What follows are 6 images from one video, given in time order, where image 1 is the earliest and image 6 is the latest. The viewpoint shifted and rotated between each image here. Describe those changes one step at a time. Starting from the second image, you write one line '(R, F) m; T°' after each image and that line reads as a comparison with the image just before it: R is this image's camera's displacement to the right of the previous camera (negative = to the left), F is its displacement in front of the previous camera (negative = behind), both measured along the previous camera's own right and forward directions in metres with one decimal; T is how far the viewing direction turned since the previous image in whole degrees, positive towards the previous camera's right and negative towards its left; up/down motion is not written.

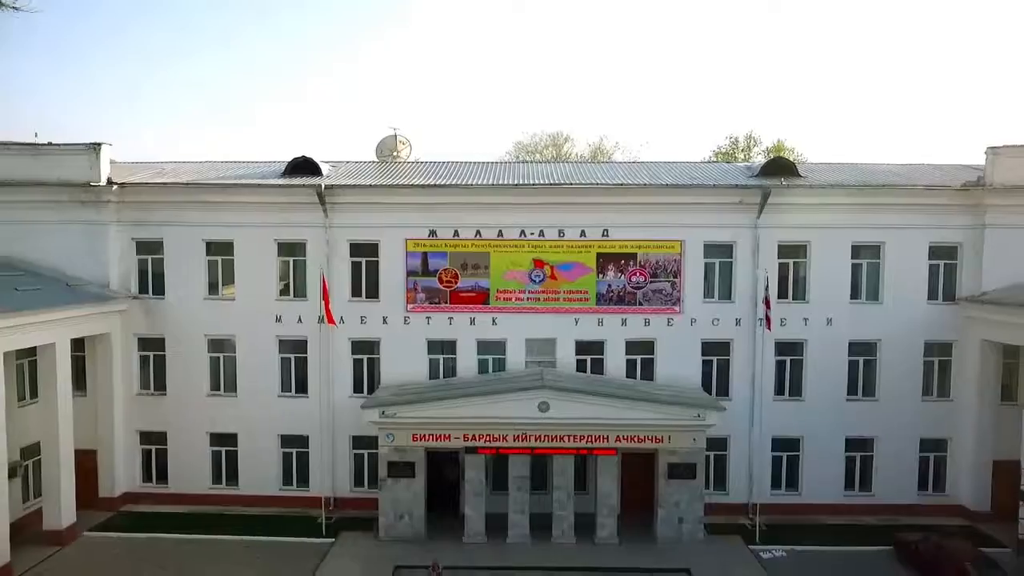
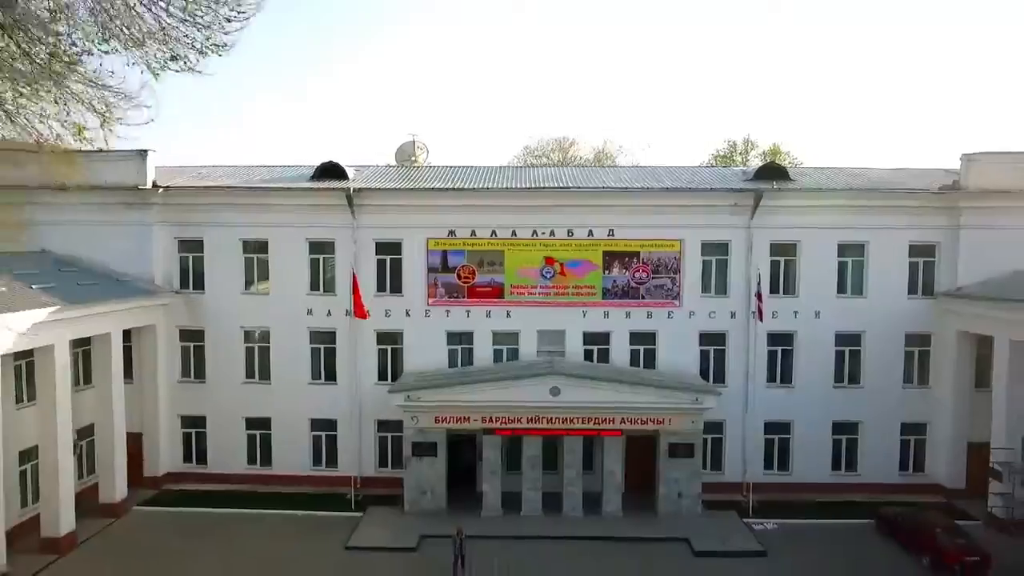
(-0.2, -1.7) m; 0°
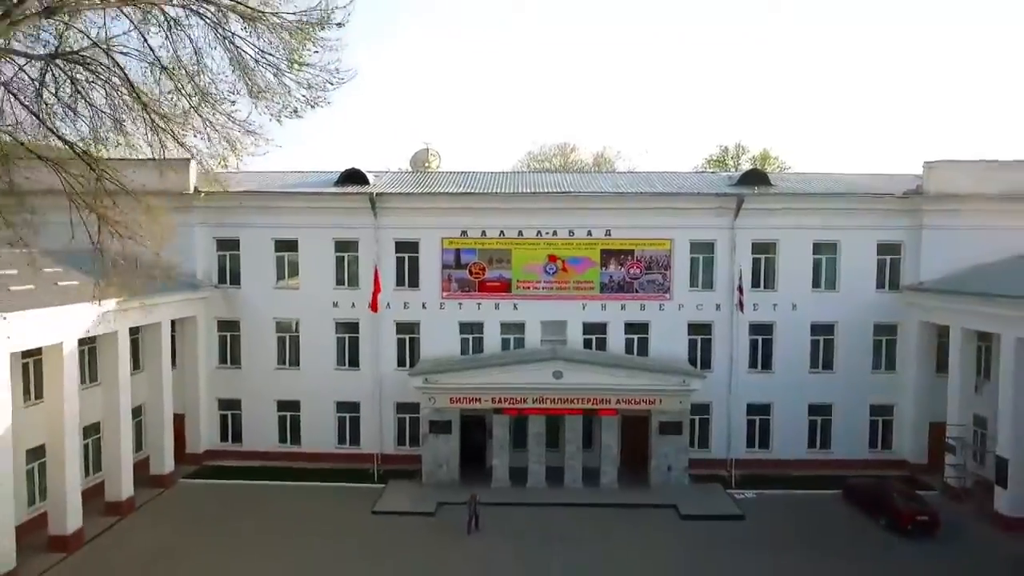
(-0.1, -2.3) m; 0°
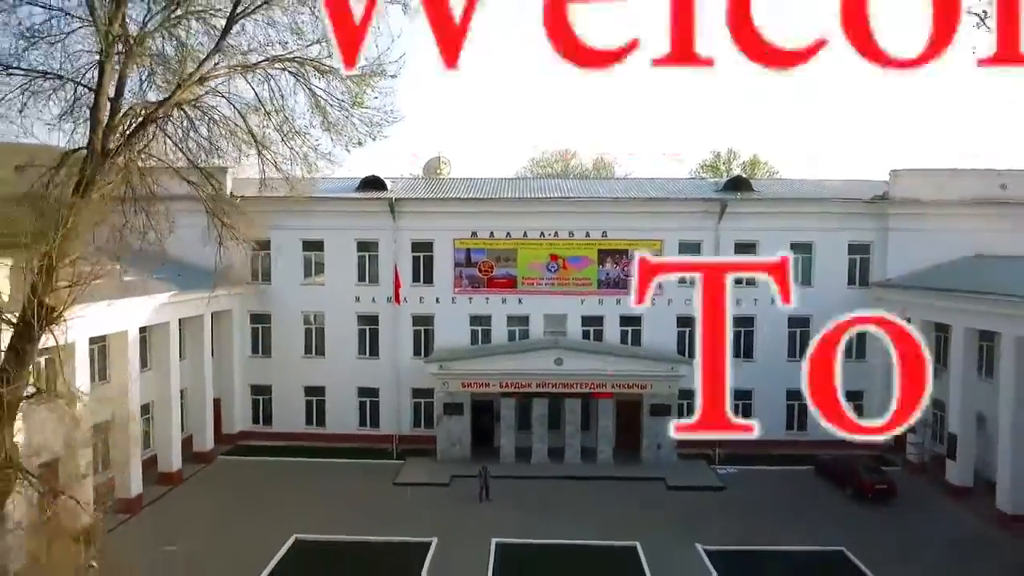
(-0.1, -2.4) m; 0°
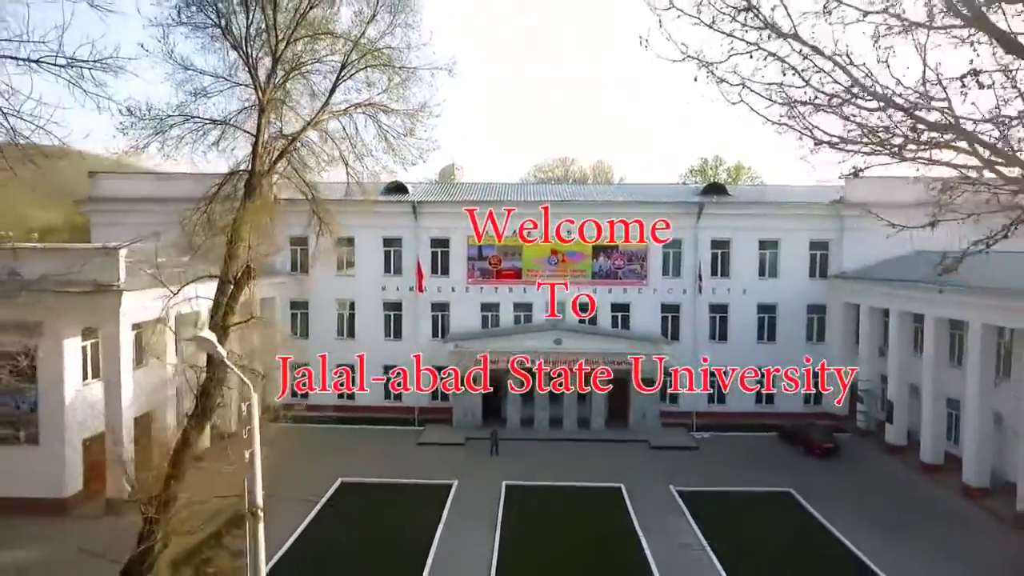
(-0.1, -3.9) m; 0°
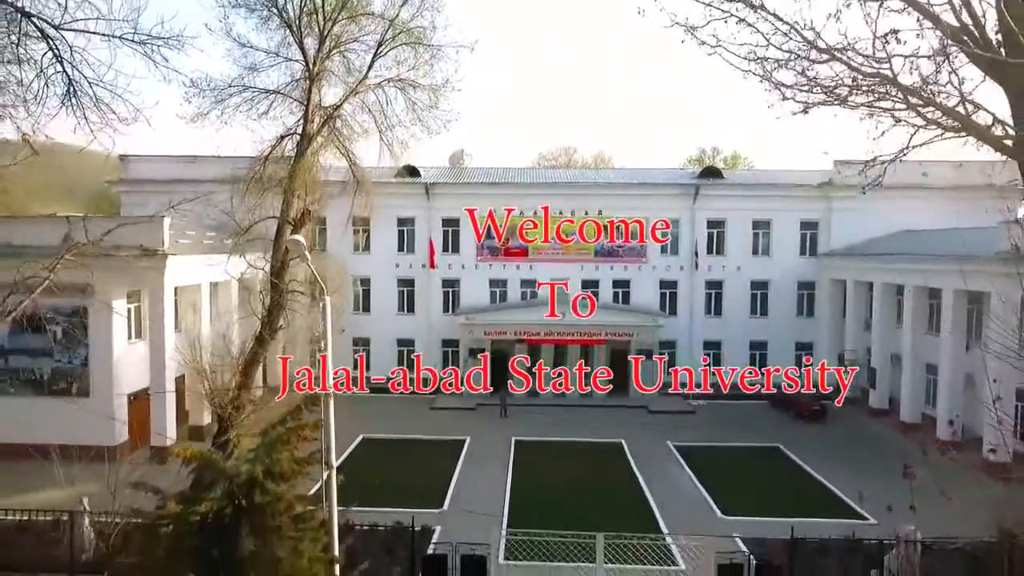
(-0.2, -1.8) m; 0°
